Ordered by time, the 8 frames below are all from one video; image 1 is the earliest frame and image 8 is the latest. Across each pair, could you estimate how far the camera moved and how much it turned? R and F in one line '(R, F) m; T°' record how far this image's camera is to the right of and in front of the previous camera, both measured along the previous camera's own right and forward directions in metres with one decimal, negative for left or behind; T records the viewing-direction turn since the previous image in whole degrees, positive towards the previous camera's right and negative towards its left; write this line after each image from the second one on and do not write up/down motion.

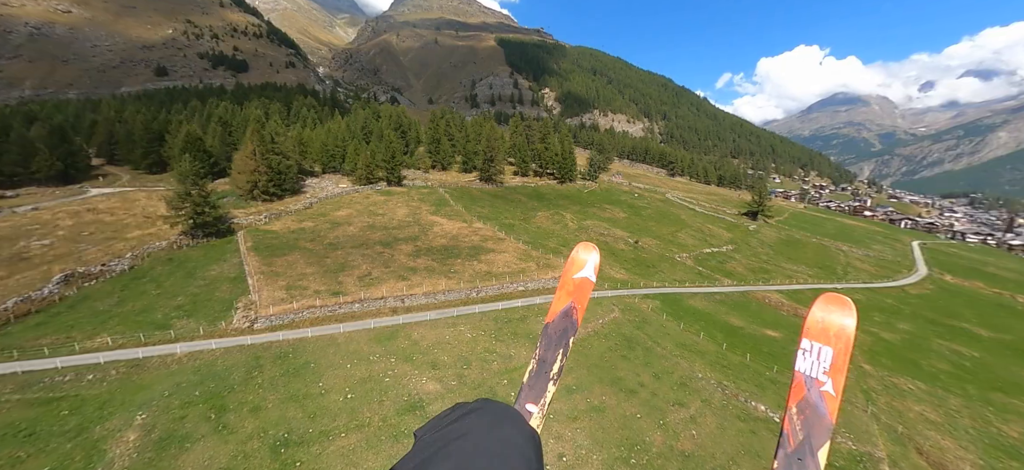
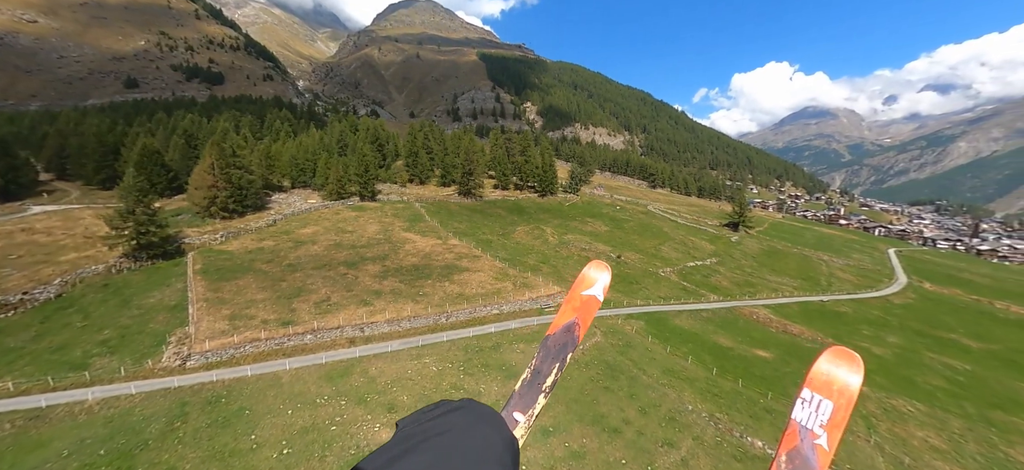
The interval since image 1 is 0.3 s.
(+1.5, +3.9) m; +2°
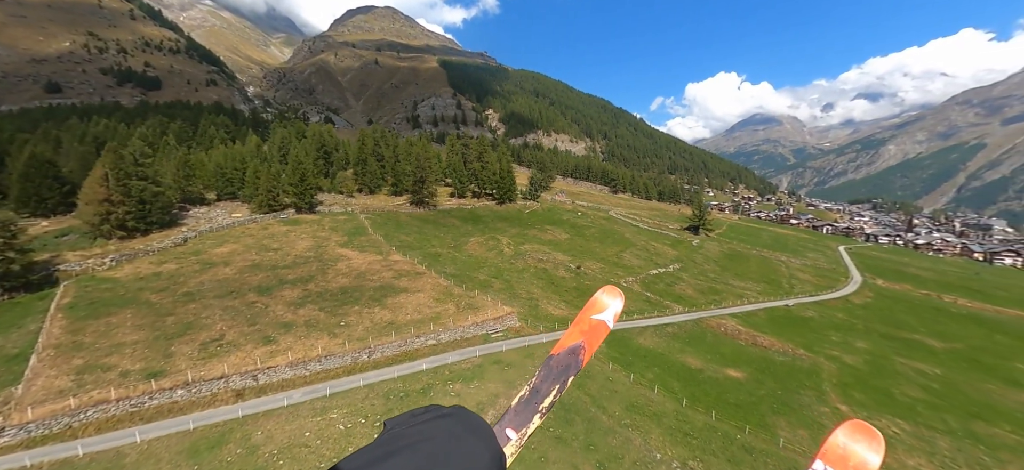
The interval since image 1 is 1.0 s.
(+3.2, +6.7) m; +5°
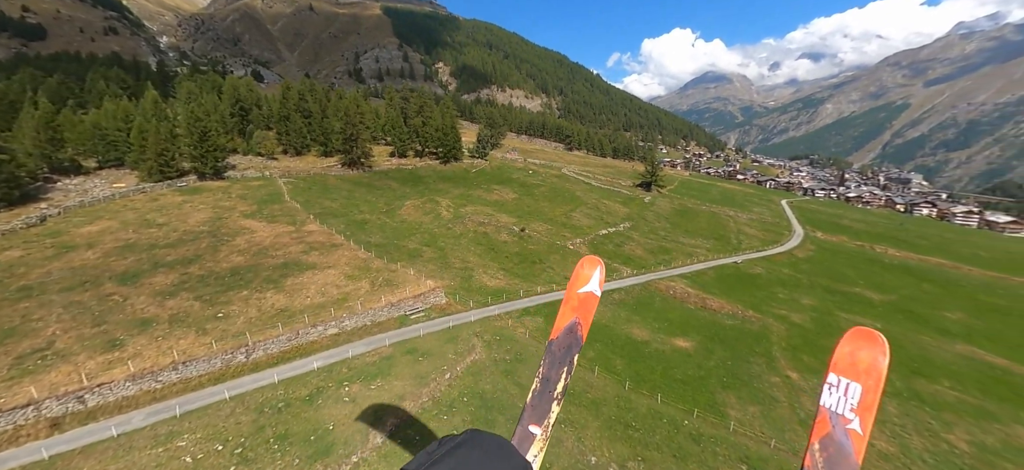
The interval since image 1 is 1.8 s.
(+3.7, +6.5) m; +6°
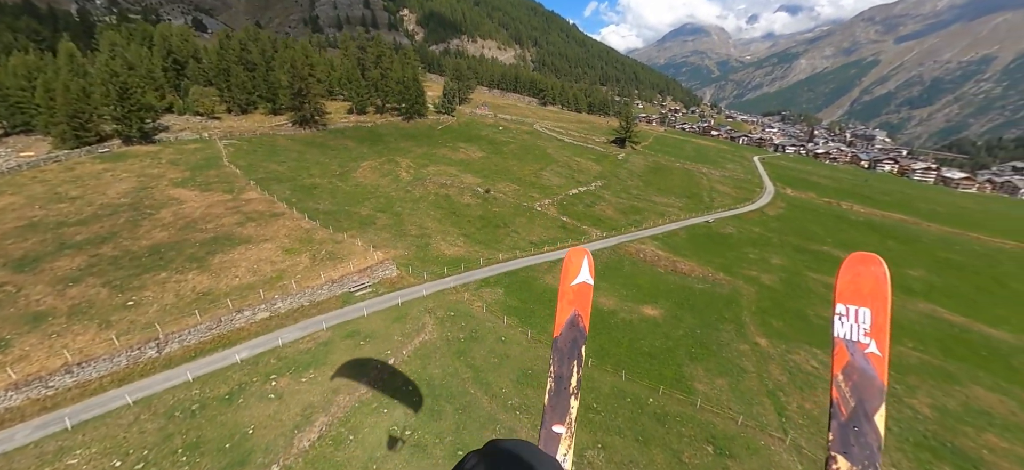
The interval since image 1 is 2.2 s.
(+1.9, +3.6) m; +3°
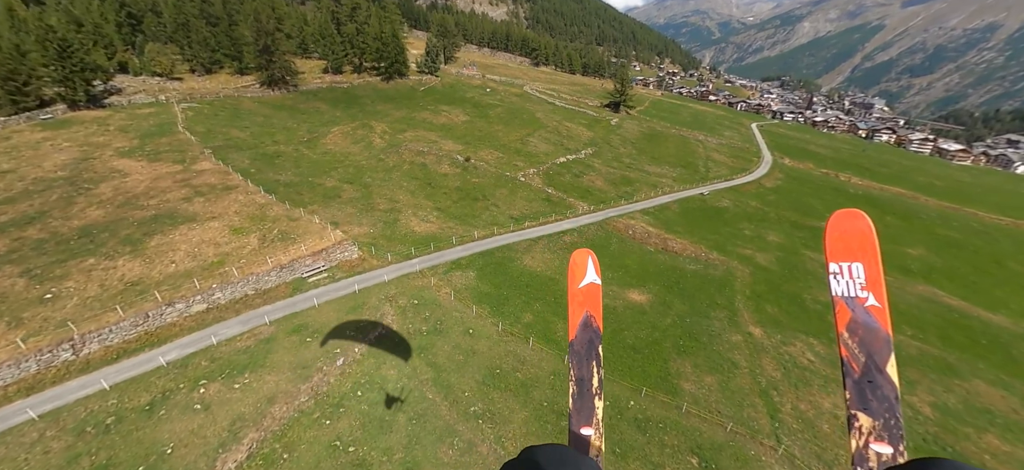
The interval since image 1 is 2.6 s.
(+1.6, +3.7) m; +1°
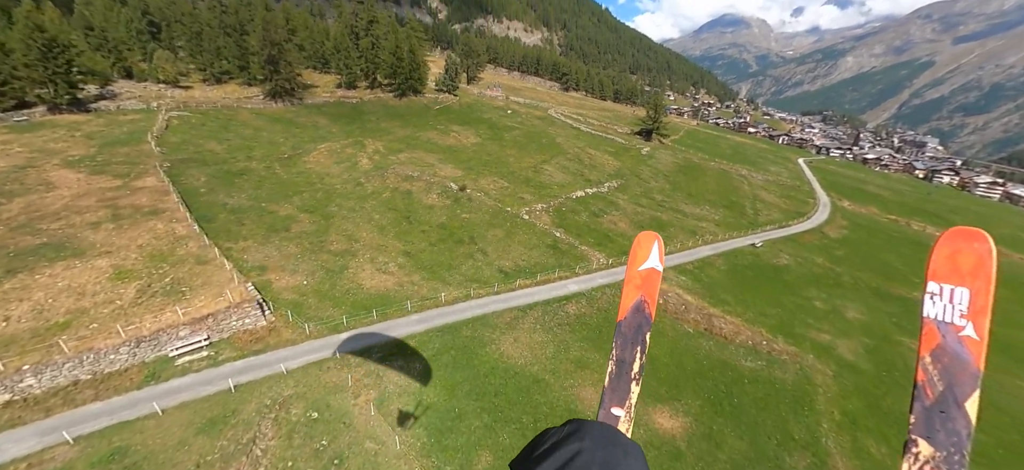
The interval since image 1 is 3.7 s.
(+2.9, +10.5) m; -4°
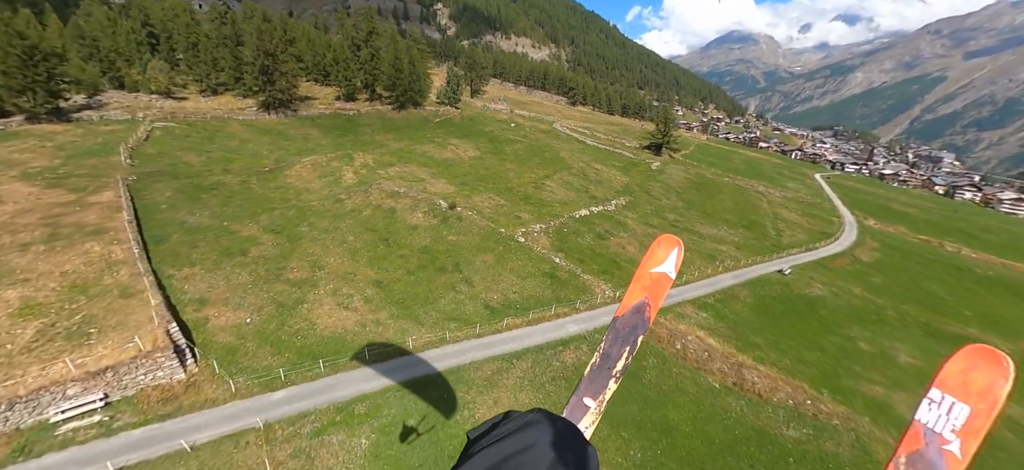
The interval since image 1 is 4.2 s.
(+1.3, +4.8) m; -1°
